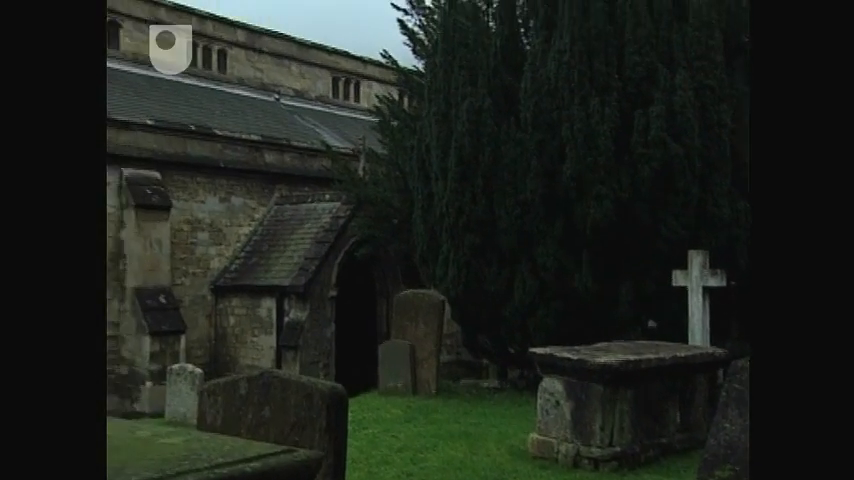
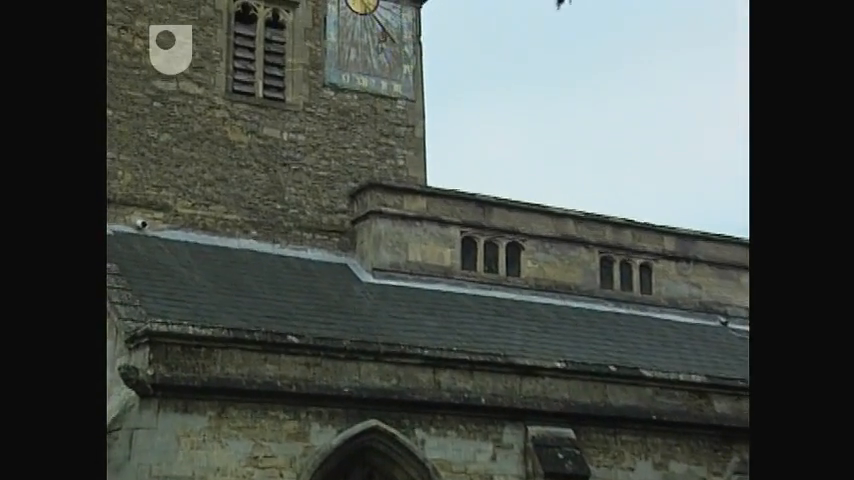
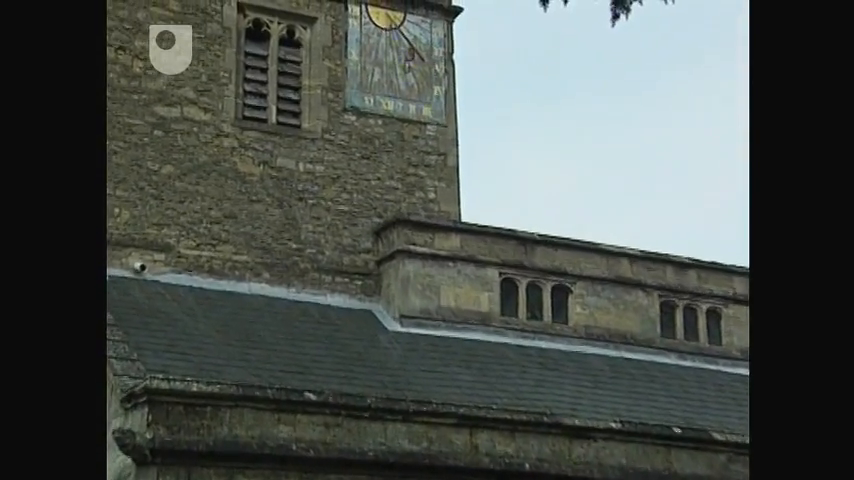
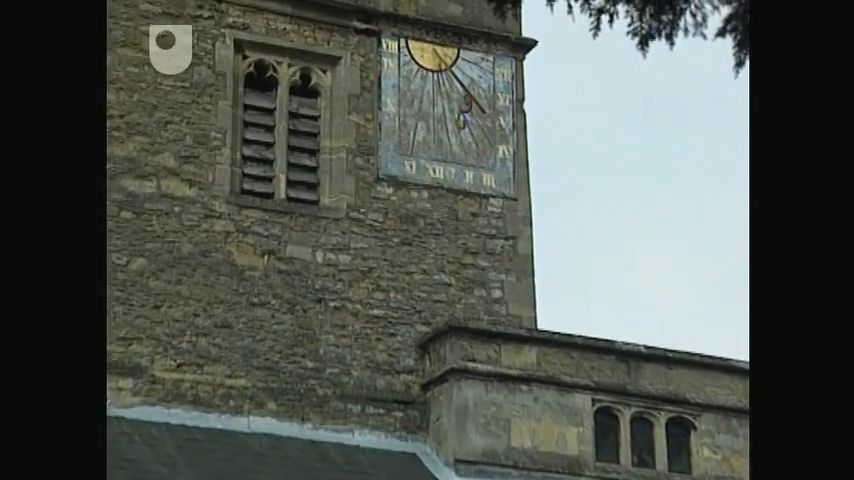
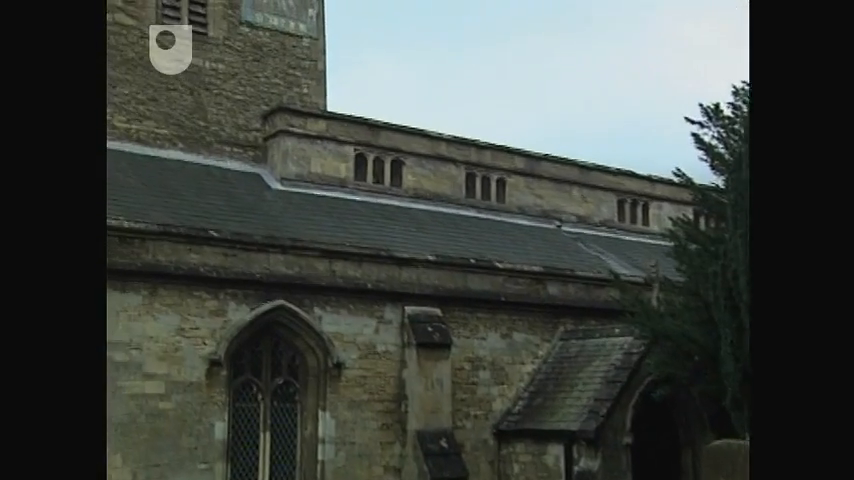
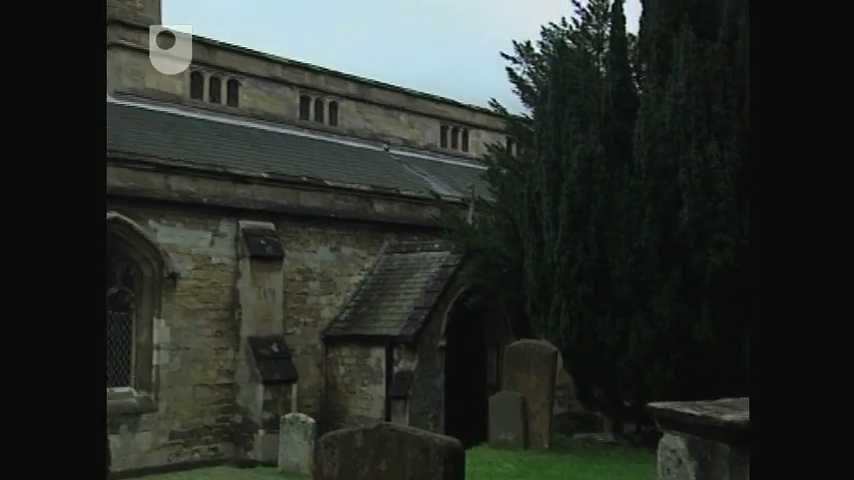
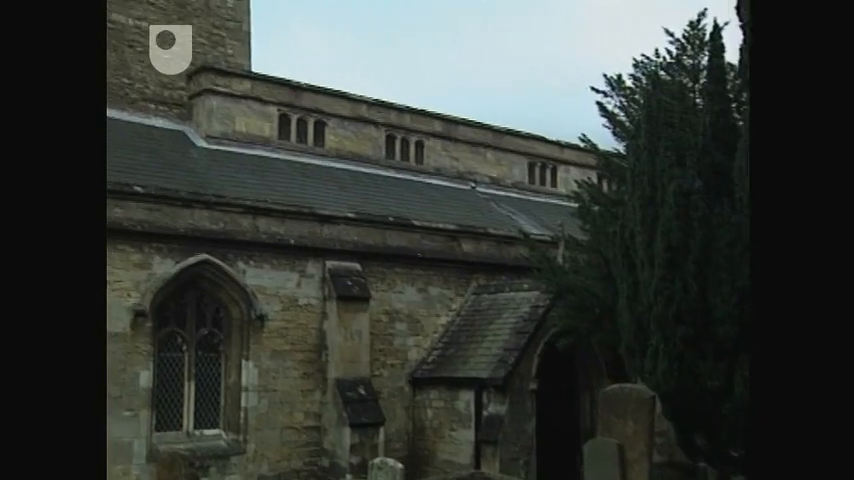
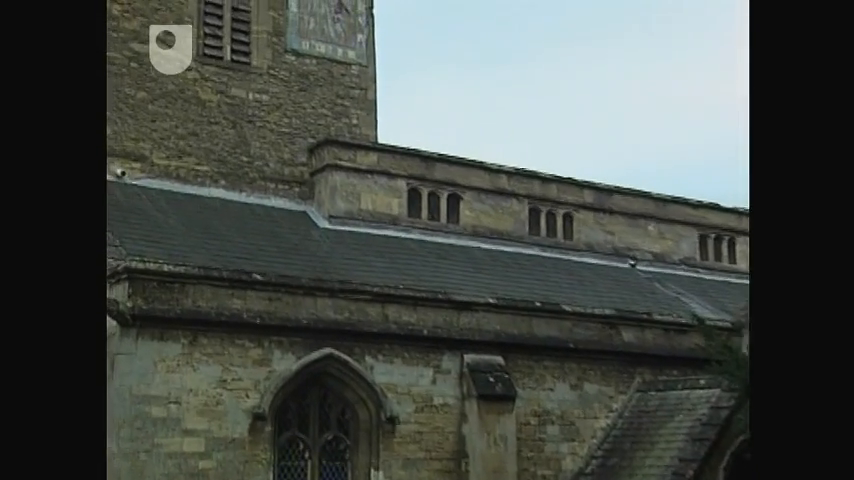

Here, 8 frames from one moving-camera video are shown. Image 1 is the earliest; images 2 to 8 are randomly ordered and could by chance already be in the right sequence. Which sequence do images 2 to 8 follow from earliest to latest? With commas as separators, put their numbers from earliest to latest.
6, 7, 5, 8, 2, 3, 4
